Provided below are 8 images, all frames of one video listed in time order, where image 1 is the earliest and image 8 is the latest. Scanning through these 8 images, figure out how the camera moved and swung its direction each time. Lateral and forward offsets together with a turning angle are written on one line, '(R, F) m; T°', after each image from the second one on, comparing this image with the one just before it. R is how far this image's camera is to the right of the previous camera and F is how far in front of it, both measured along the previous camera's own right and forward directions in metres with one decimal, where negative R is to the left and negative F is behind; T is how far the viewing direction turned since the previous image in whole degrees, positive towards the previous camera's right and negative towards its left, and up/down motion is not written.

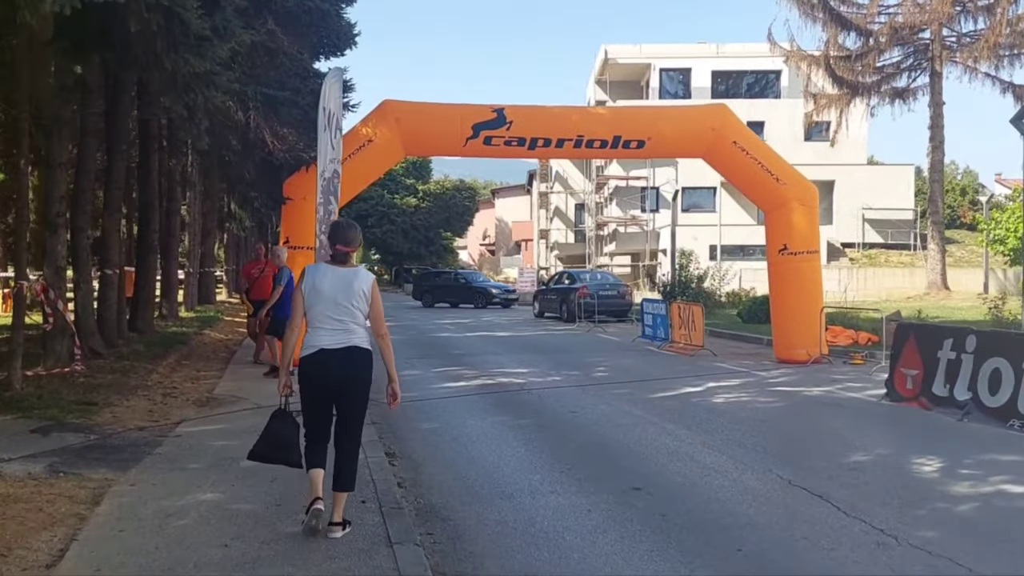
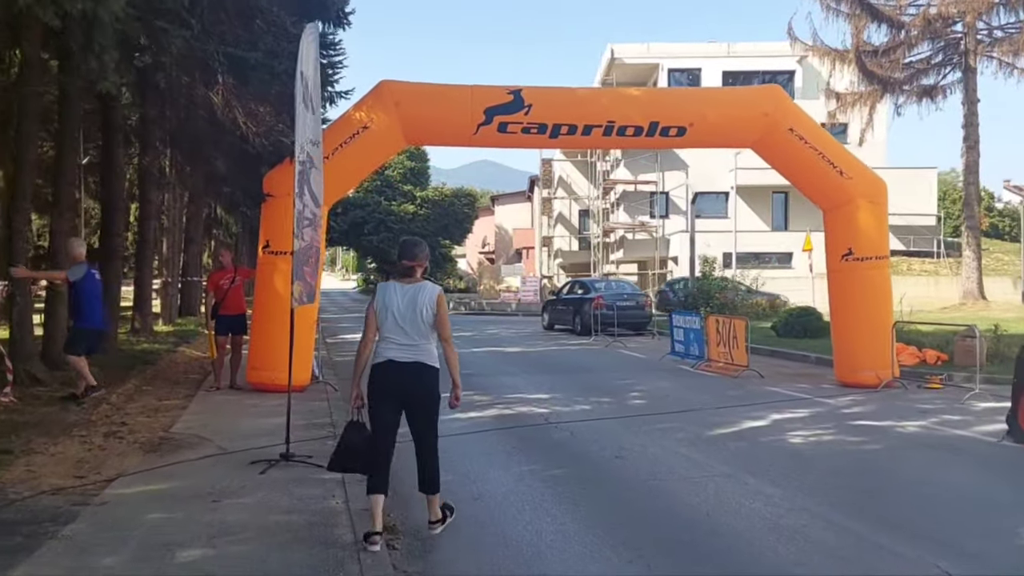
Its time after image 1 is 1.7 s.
(-0.3, +2.2) m; 0°
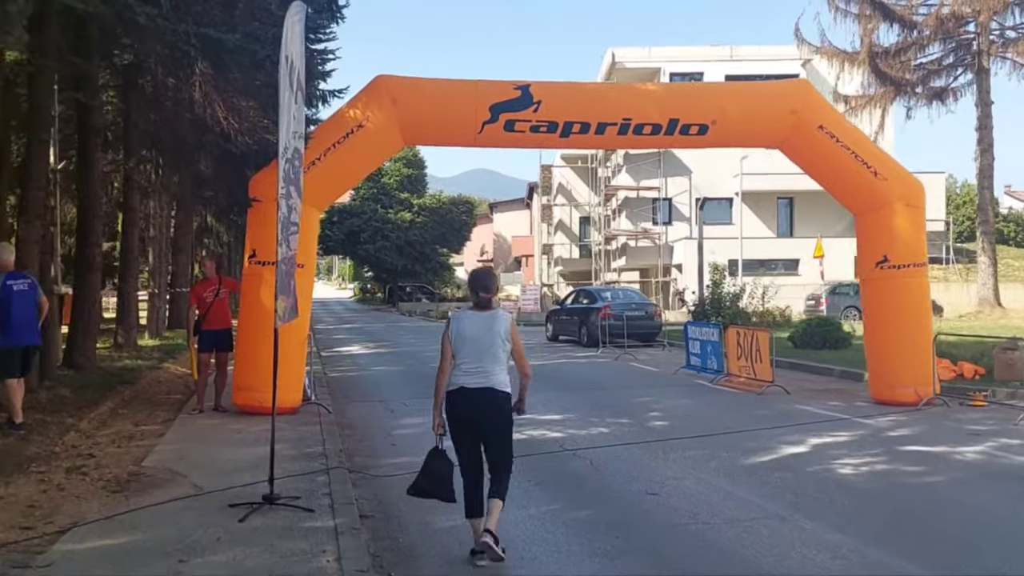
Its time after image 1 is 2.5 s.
(-0.2, +1.0) m; 0°
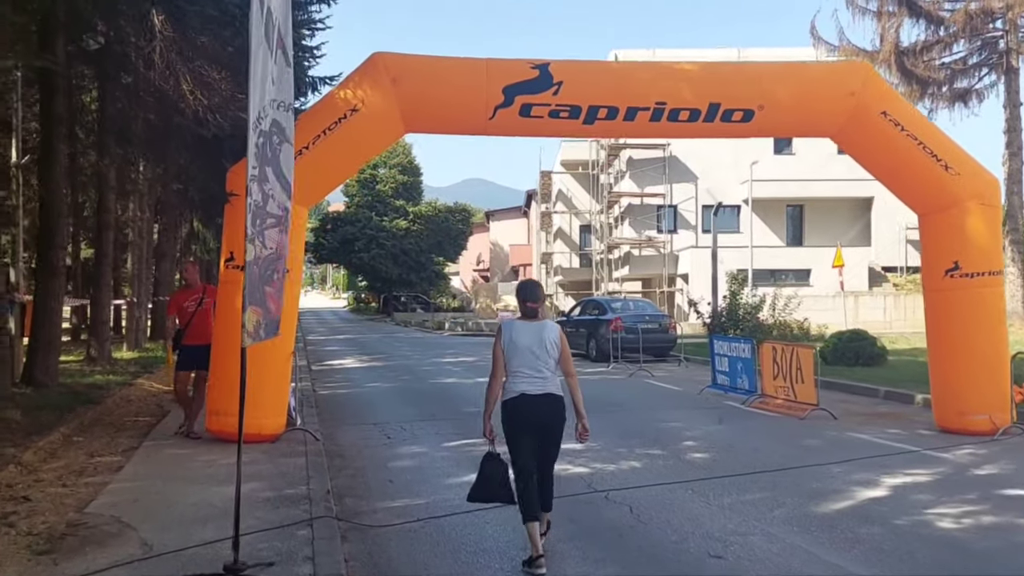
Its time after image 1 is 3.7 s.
(-0.3, +1.5) m; 0°
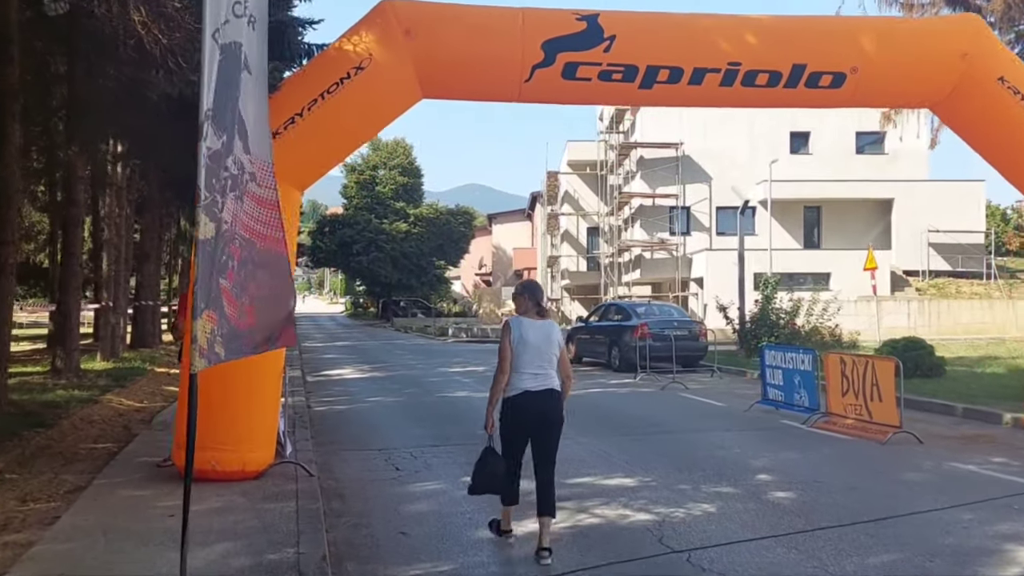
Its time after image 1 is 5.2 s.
(-0.4, +1.9) m; 0°
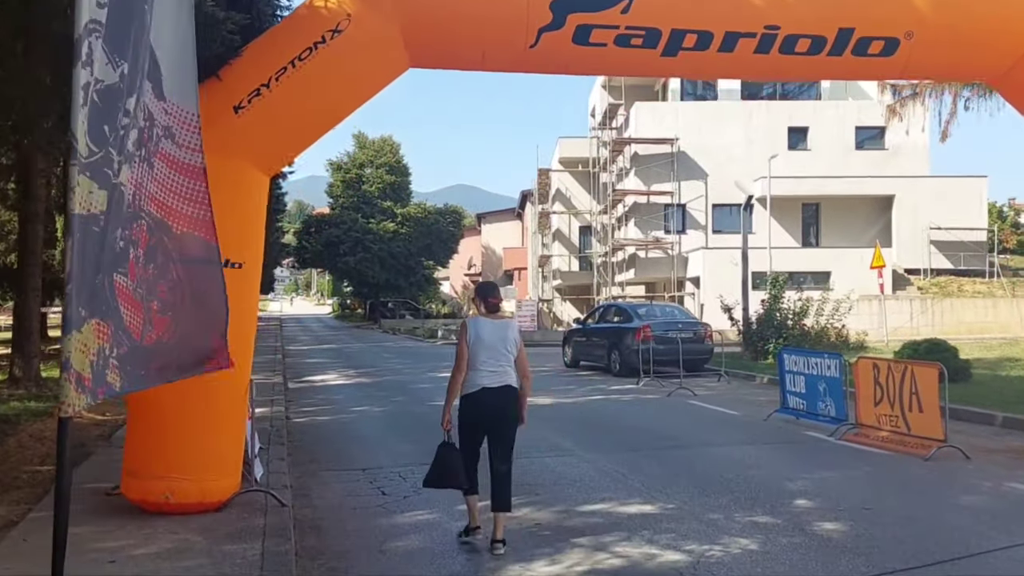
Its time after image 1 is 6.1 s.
(-0.1, +1.1) m; +1°
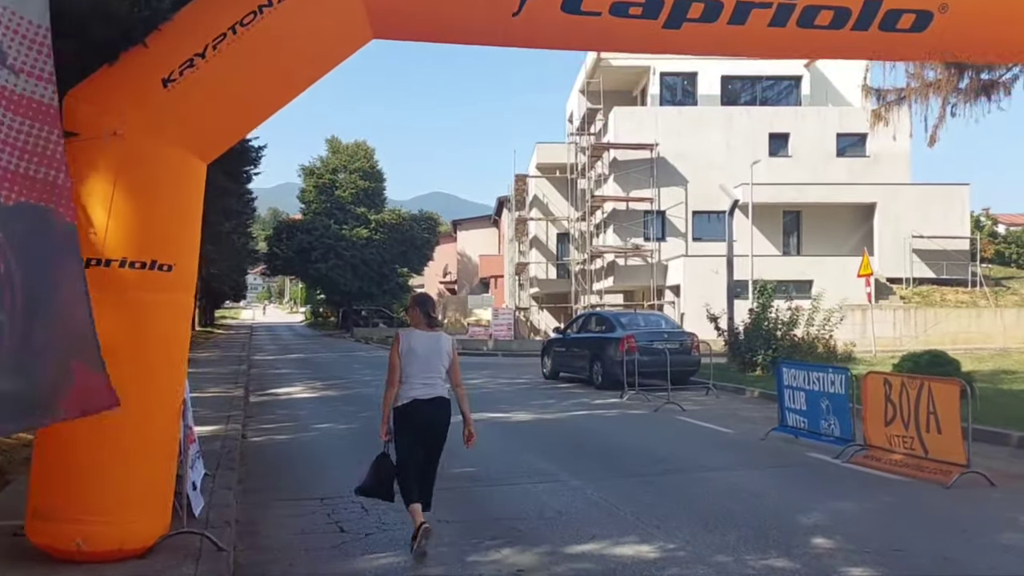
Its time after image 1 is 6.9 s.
(0.0, +1.0) m; +2°
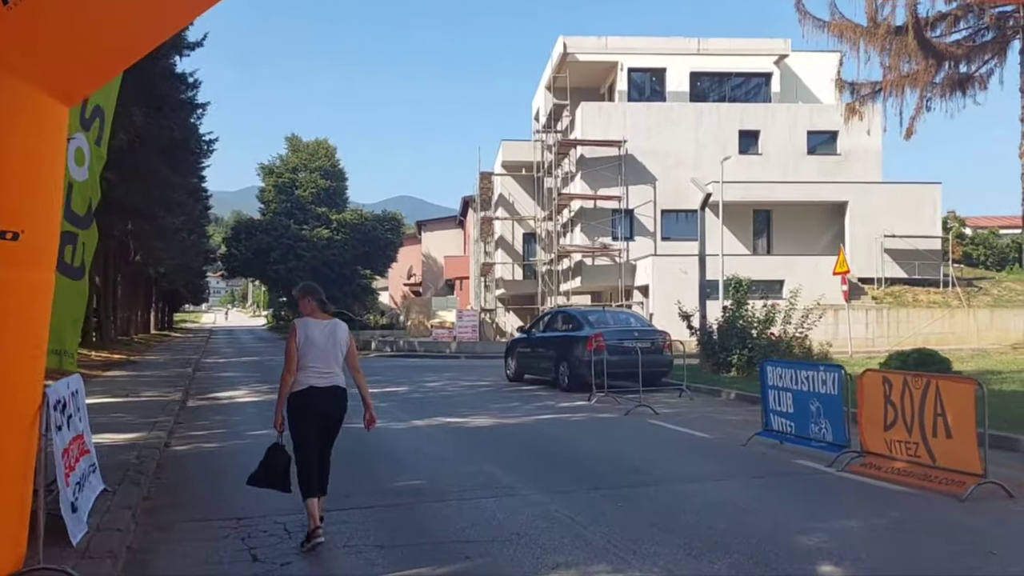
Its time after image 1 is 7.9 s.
(+0.1, +1.2) m; +2°
